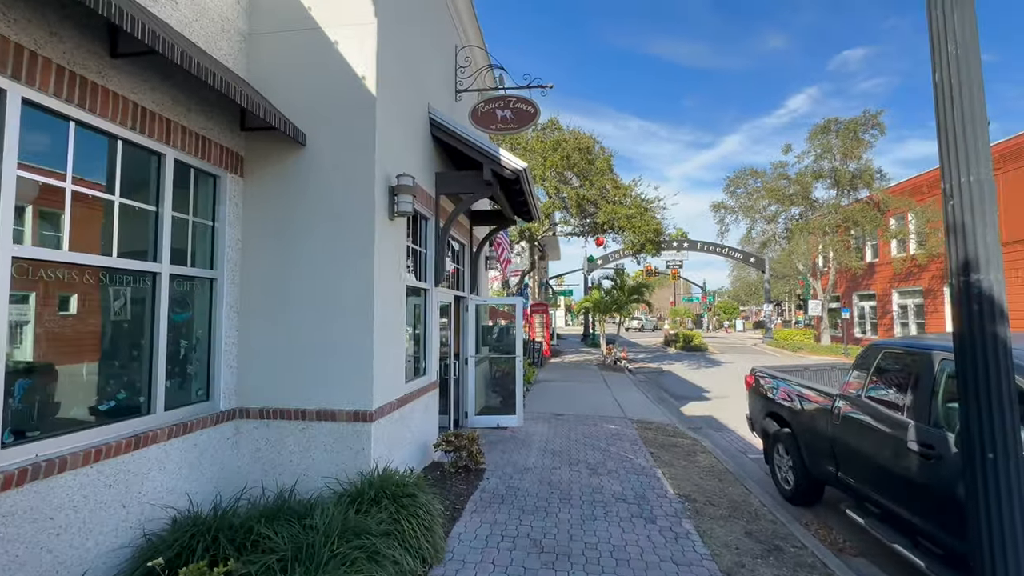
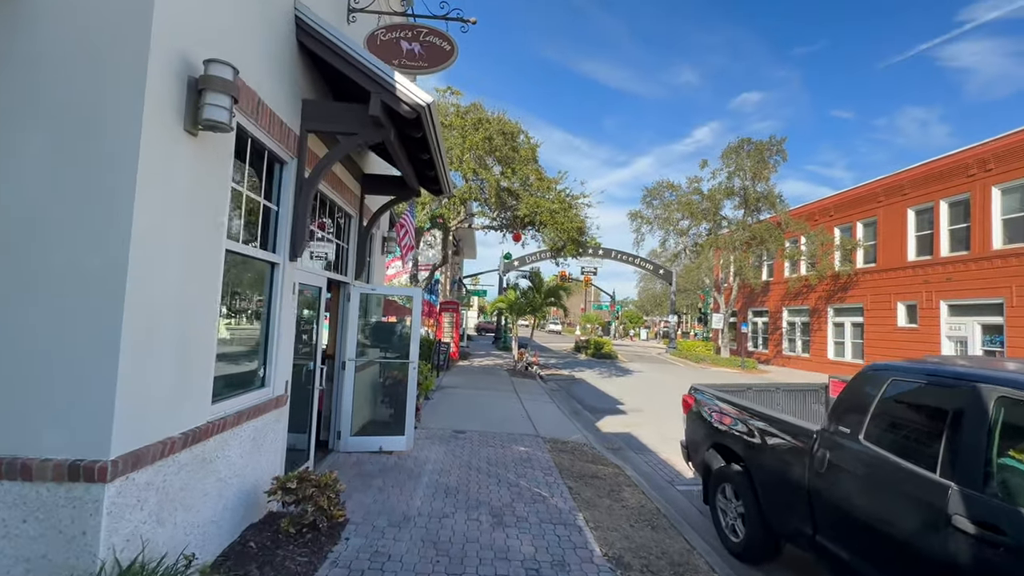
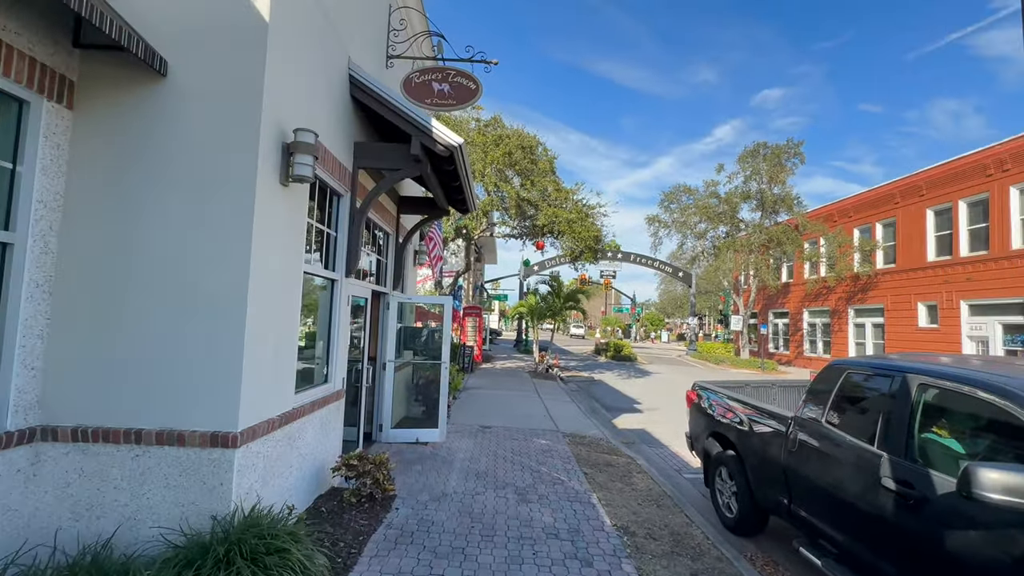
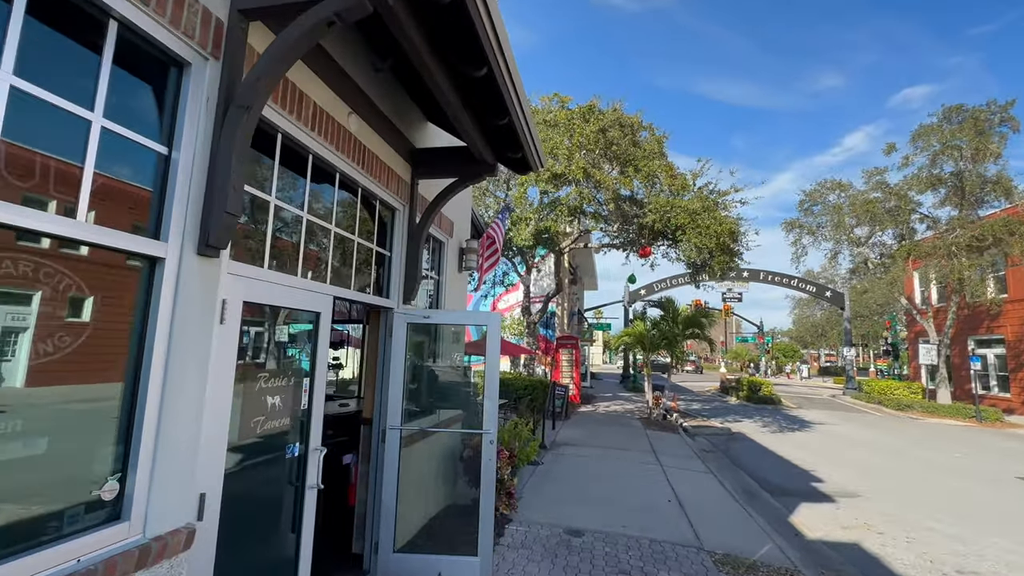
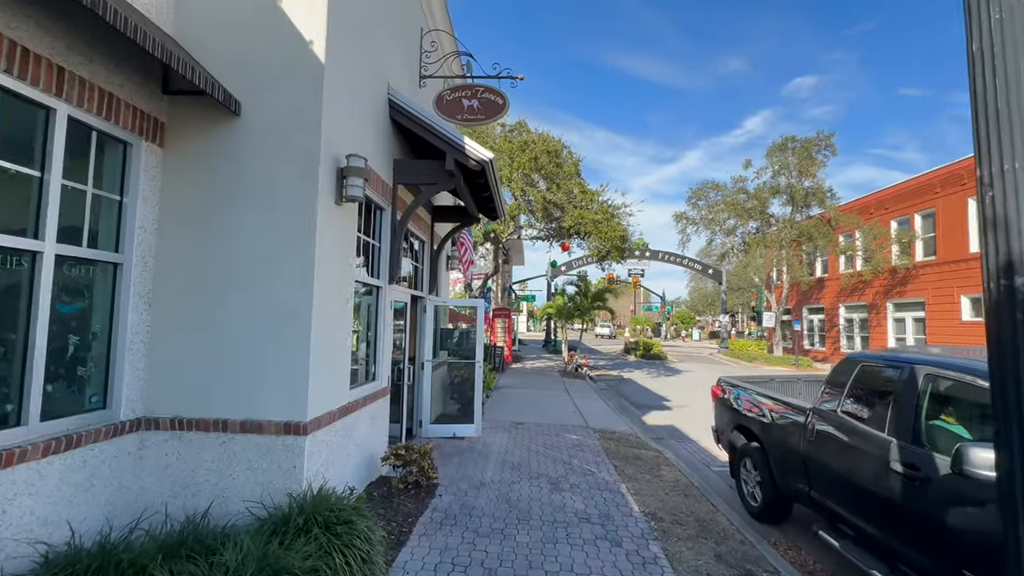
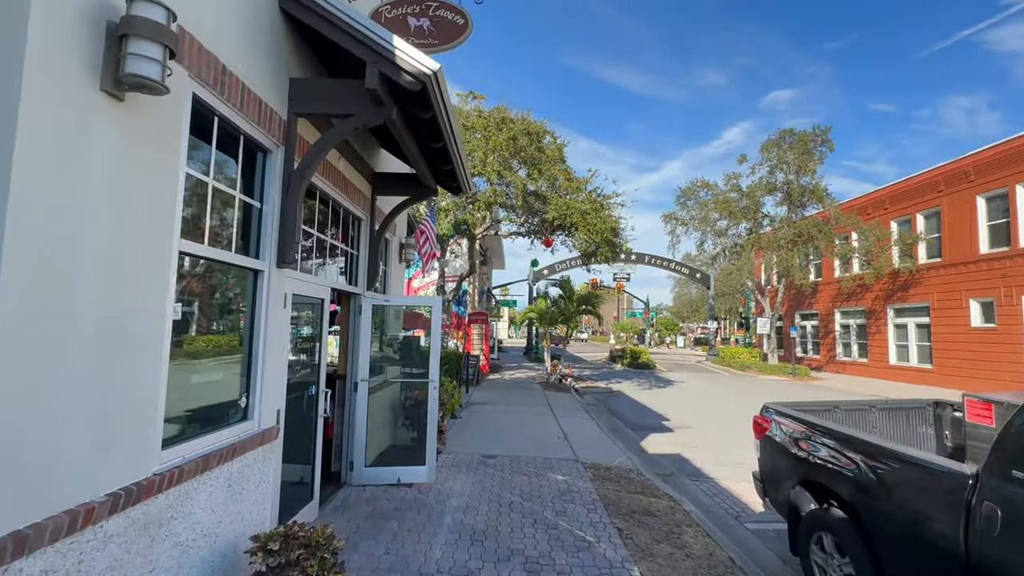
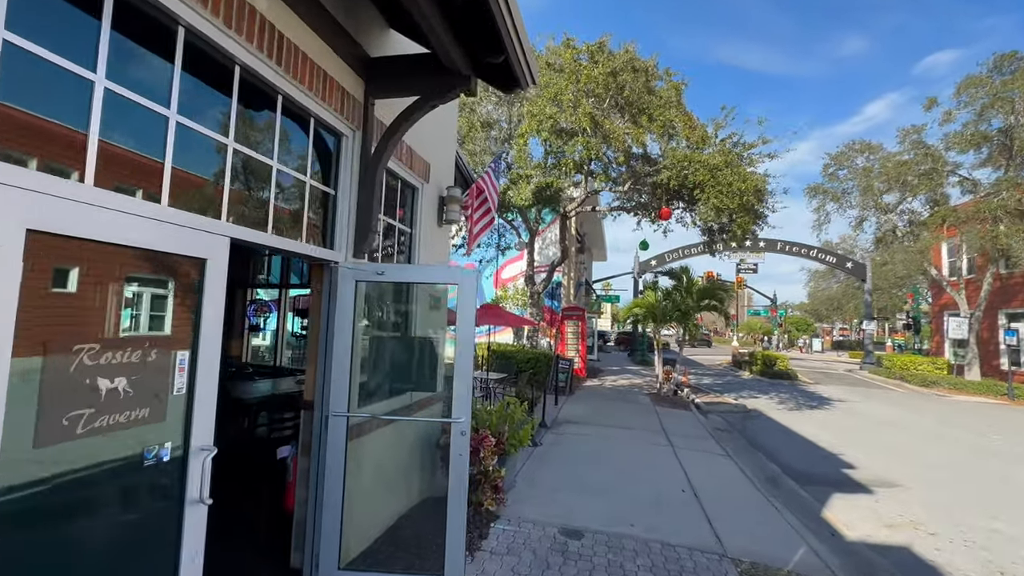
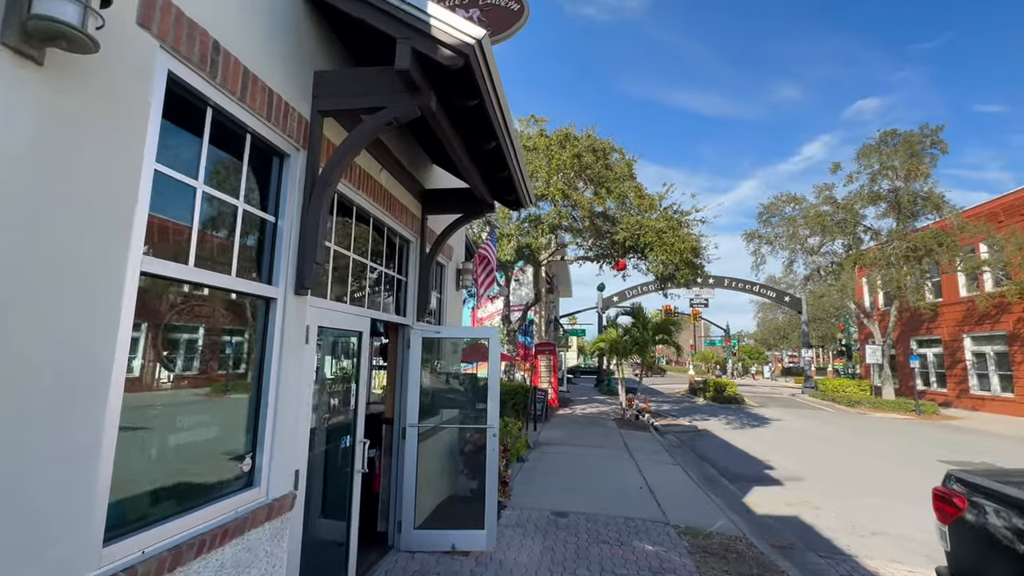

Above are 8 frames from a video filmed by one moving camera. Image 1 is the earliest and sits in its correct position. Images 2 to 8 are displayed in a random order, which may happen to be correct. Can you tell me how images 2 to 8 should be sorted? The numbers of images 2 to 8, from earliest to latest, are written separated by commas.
5, 3, 2, 6, 8, 4, 7
